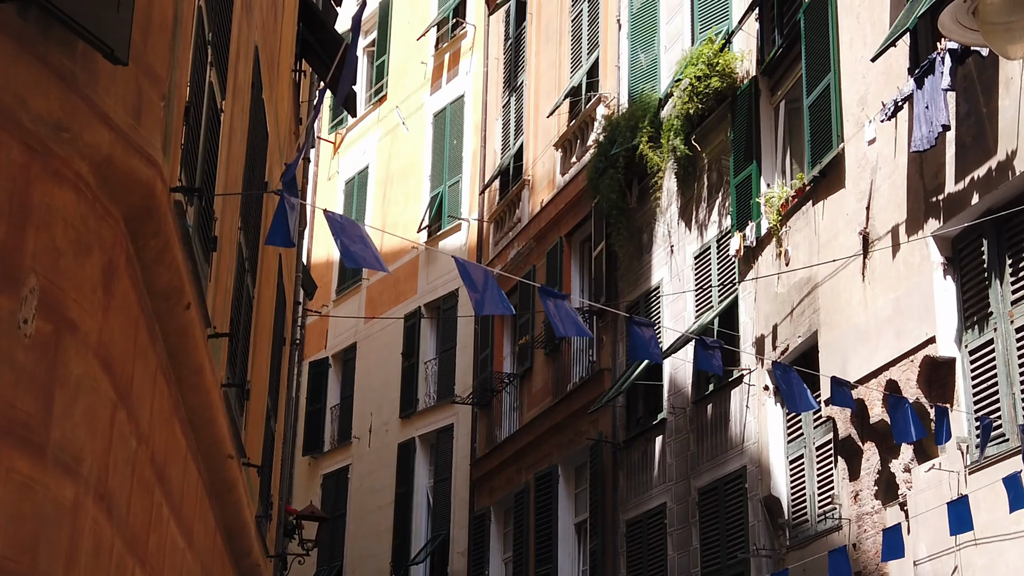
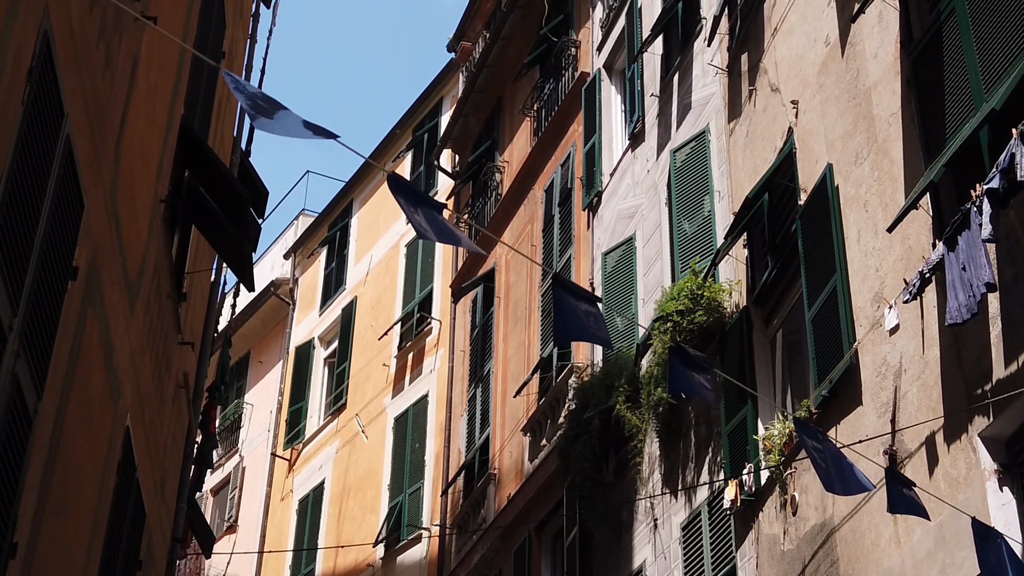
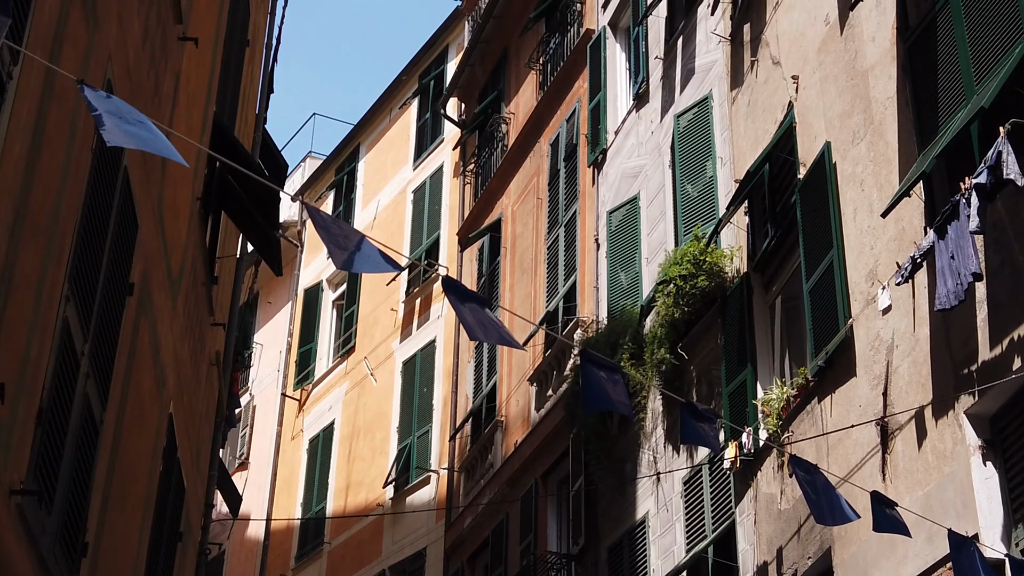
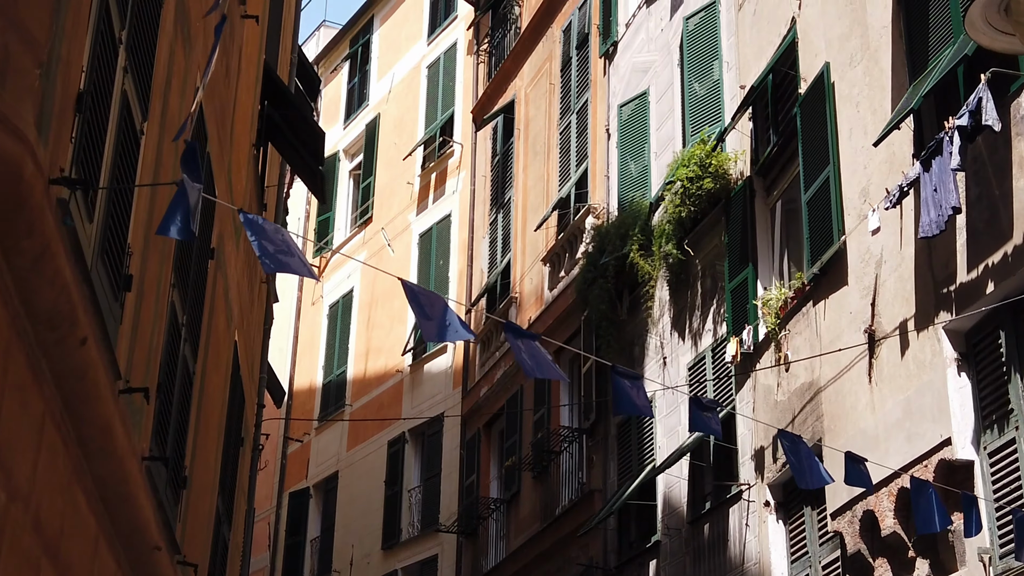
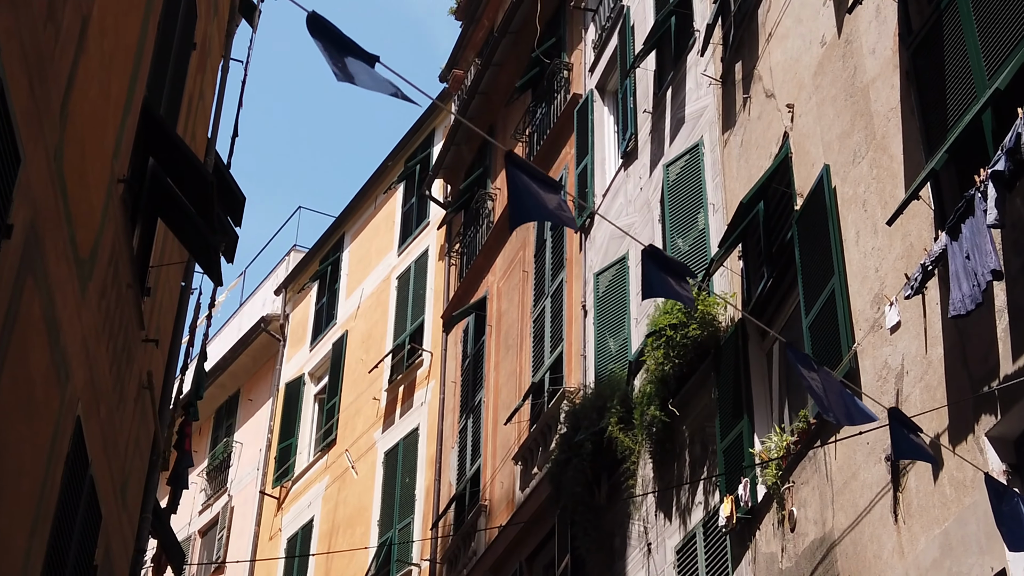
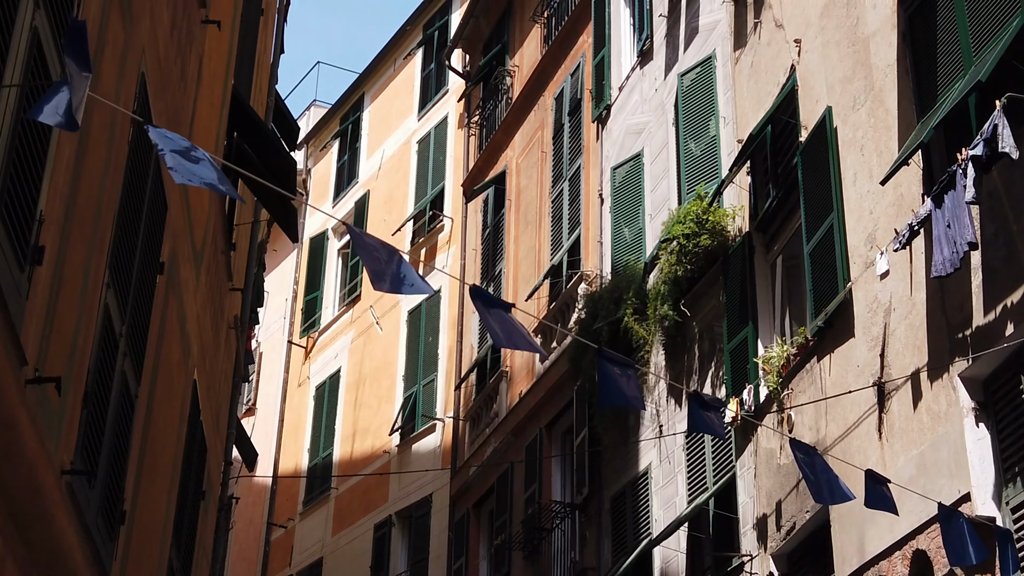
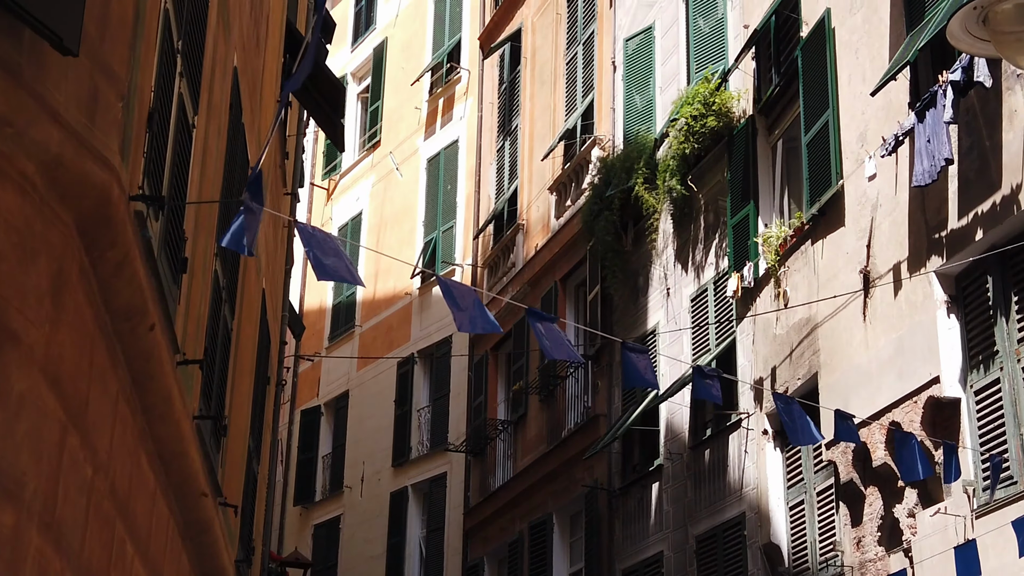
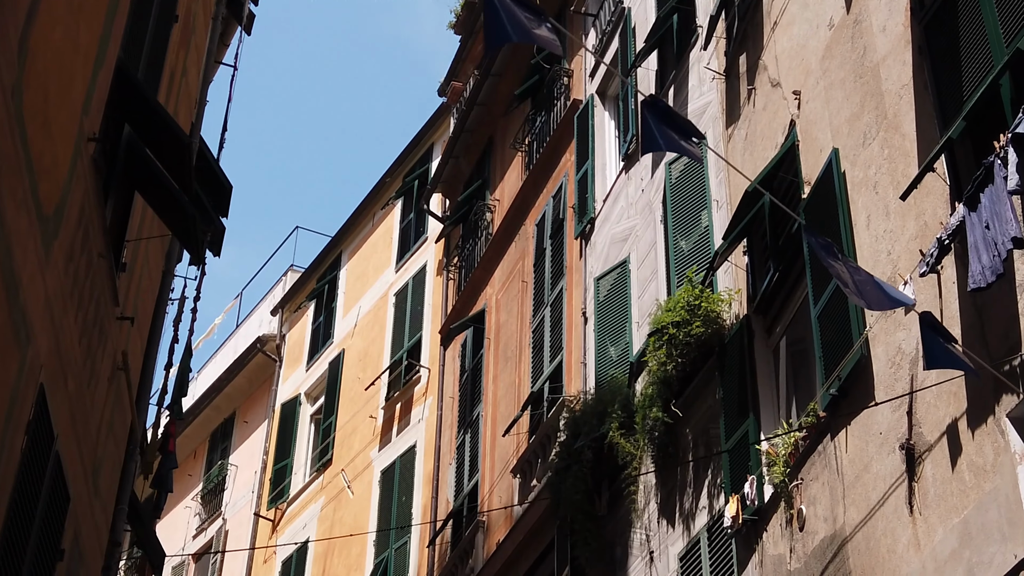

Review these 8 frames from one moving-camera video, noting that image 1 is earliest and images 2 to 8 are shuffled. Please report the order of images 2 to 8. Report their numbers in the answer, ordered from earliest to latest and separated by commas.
7, 4, 6, 3, 2, 5, 8
